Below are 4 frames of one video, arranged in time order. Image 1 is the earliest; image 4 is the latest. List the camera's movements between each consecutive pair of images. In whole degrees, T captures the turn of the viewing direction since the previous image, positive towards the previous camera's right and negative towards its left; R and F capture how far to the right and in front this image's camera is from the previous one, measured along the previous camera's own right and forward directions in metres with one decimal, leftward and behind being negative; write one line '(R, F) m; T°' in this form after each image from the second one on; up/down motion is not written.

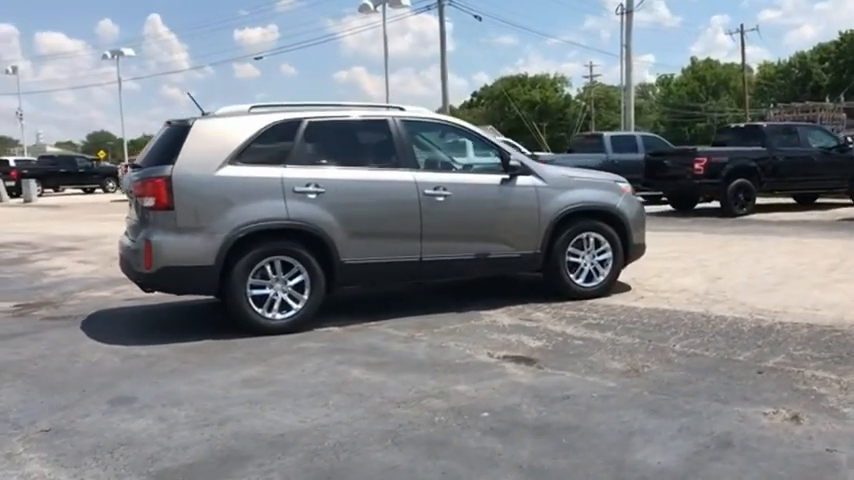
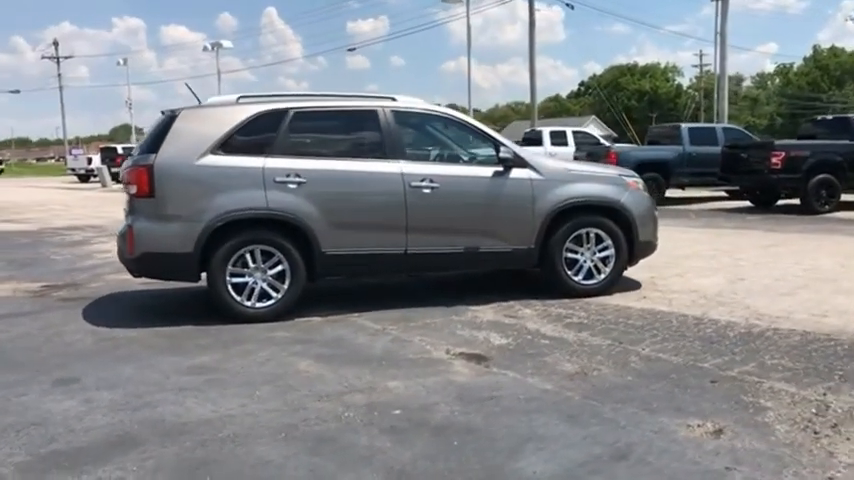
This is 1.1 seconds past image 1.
(+1.1, +0.2) m; -7°
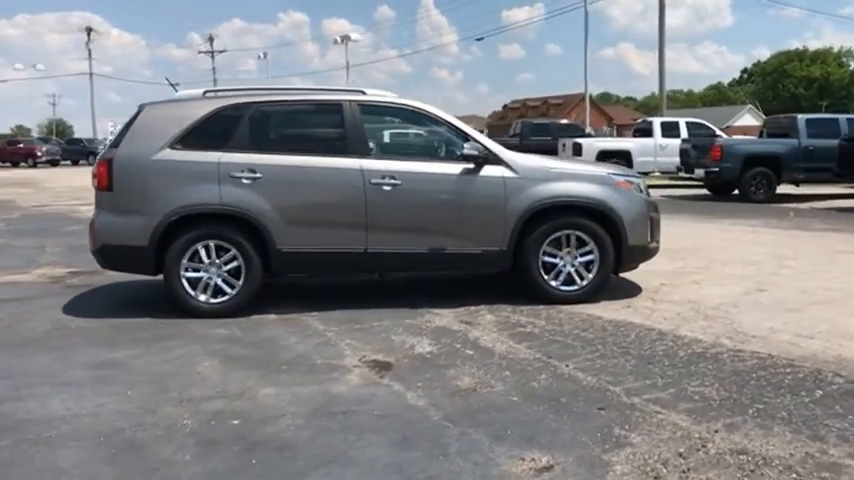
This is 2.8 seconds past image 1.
(+1.6, +0.4) m; -10°
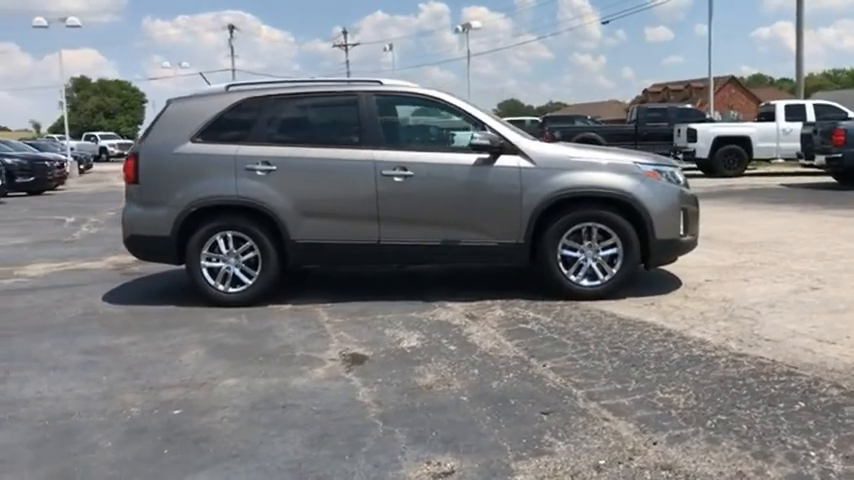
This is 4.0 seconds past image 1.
(+1.1, +0.2) m; -10°
